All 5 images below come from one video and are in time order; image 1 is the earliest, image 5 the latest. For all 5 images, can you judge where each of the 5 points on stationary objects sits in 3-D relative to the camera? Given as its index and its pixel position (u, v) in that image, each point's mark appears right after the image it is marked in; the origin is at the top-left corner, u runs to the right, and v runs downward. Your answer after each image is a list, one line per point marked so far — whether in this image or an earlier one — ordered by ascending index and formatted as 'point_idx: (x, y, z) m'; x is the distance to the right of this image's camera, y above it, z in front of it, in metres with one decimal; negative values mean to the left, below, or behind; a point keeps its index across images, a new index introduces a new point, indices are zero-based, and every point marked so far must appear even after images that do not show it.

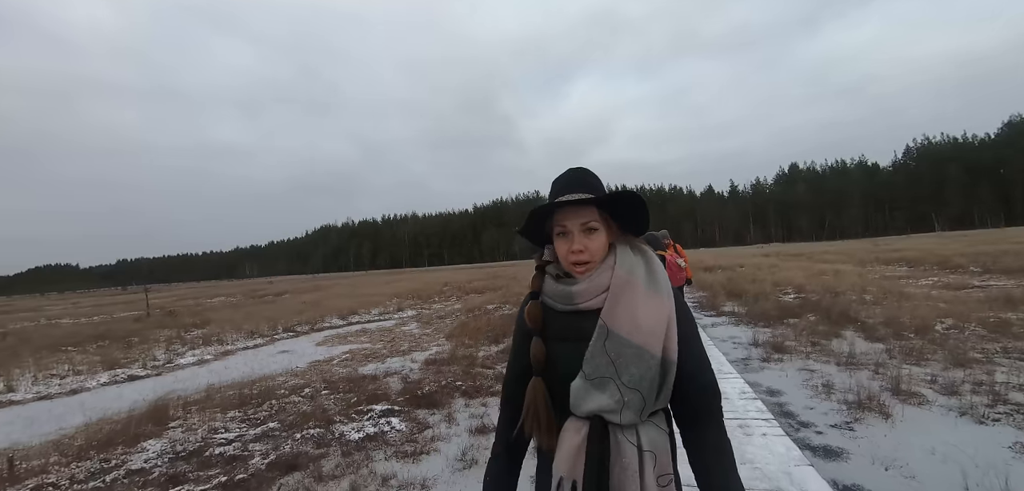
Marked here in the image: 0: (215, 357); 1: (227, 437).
0: (-9.1, -3.4, +12.7) m
1: (-4.1, -2.8, +6.1) m
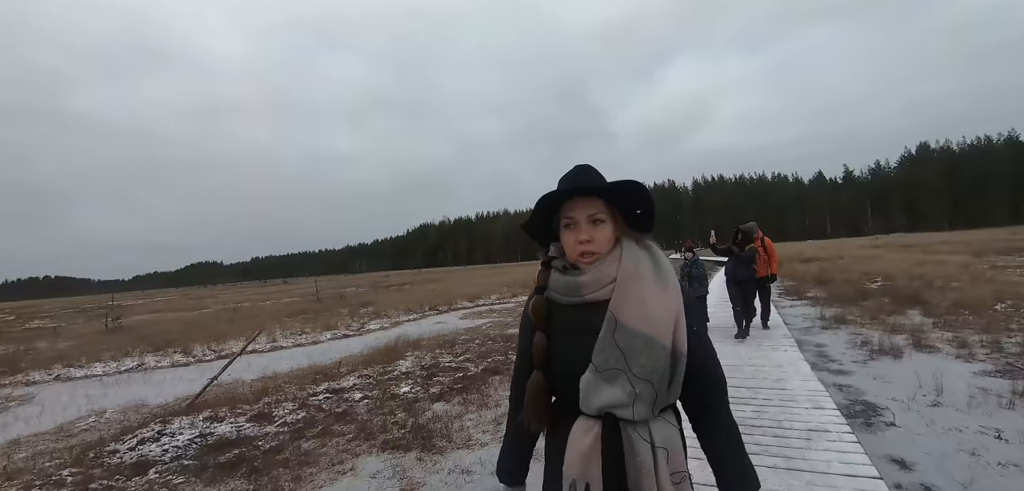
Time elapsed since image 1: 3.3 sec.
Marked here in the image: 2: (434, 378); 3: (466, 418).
0: (-5.1, -3.3, +17.5) m
1: (-1.5, -2.8, +10.0) m
2: (-1.7, -2.8, +8.8) m
3: (-0.7, -2.7, +6.6) m
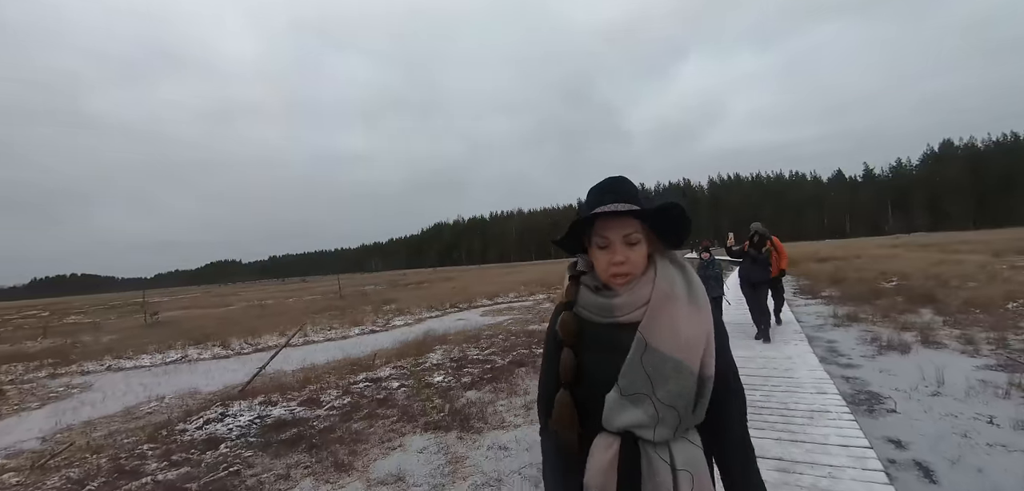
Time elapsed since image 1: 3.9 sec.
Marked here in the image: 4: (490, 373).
0: (-4.2, -3.3, +18.2) m
1: (-0.9, -2.8, +10.6) m
2: (-1.1, -2.8, +9.5) m
3: (-0.2, -2.8, +7.2) m
4: (-0.5, -2.8, +8.9) m
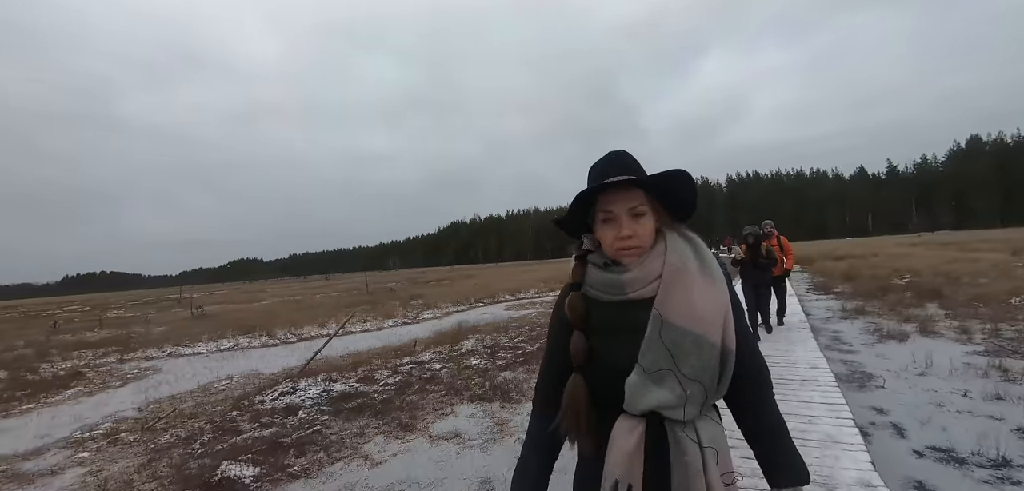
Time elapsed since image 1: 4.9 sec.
0: (-3.2, -3.2, +19.4) m
1: (-0.1, -2.7, +11.7) m
2: (-0.4, -2.8, +10.5) m
3: (+0.4, -2.7, +8.2) m
4: (+0.2, -2.7, +9.9) m
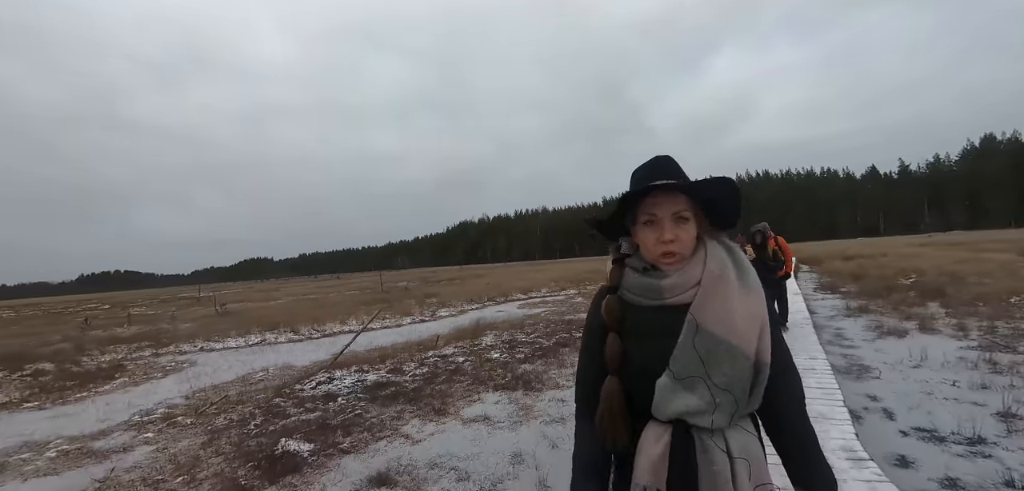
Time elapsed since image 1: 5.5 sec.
0: (-2.5, -3.2, +20.1) m
1: (+0.4, -2.7, +12.3) m
2: (+0.1, -2.8, +11.2) m
3: (+0.9, -2.7, +8.9) m
4: (+0.7, -2.7, +10.6) m
